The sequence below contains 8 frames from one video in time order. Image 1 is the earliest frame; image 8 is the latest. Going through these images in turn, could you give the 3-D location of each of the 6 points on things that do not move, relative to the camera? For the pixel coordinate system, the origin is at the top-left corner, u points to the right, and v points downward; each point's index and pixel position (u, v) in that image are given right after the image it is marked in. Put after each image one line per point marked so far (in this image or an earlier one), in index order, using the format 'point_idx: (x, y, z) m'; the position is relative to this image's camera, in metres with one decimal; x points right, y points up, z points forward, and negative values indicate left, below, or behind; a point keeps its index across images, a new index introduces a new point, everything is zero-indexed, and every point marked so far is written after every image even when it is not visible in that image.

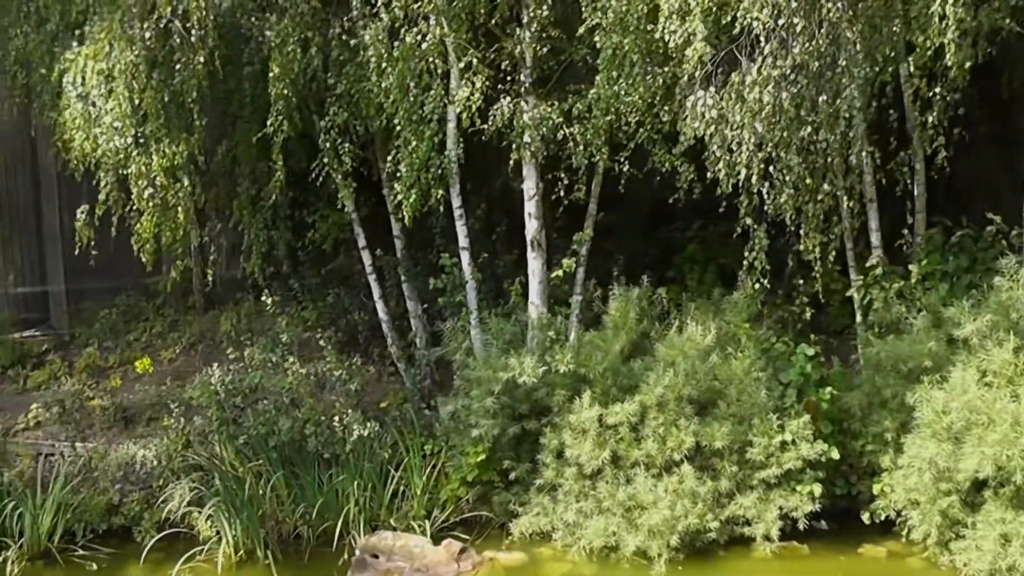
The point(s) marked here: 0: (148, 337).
0: (-2.0, -0.3, +6.4) m
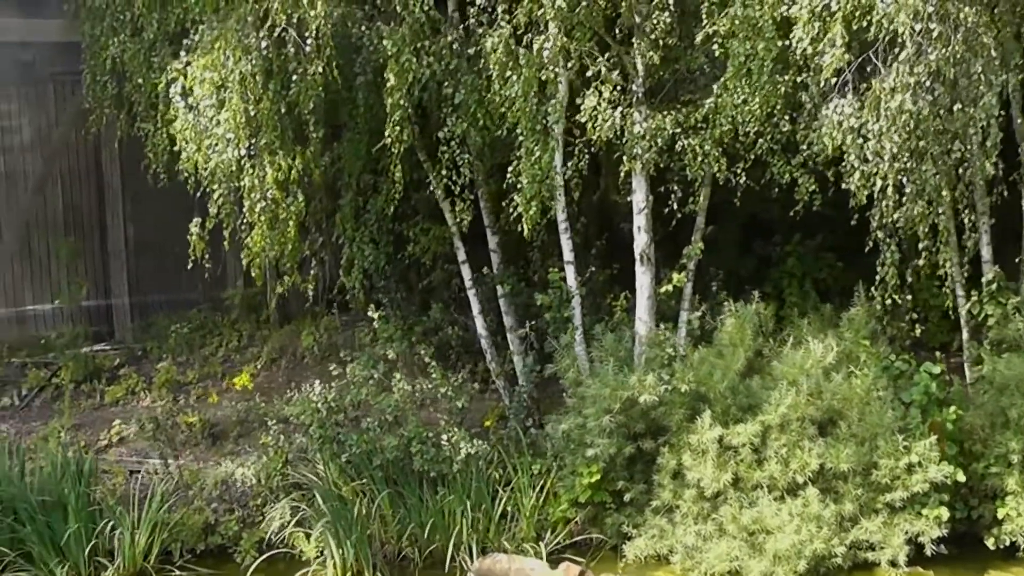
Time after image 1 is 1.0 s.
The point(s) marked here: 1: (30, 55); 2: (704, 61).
0: (-1.5, -0.3, +6.3) m
1: (-3.1, +1.5, +7.4) m
2: (+0.7, +0.9, +4.3) m
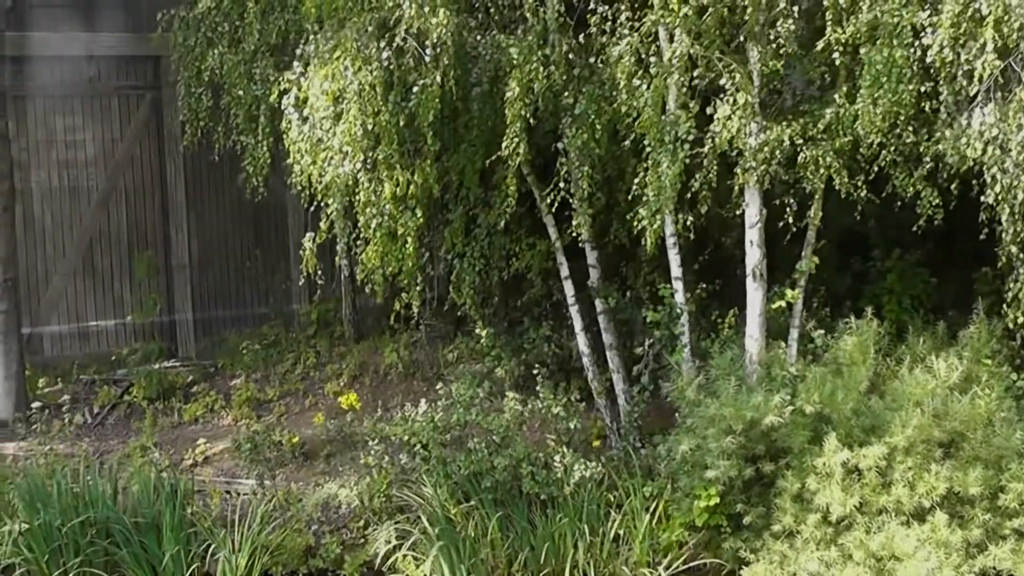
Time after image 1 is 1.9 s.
0: (-1.1, -0.4, +6.2) m
1: (-2.7, +1.4, +7.4) m
2: (+1.1, +0.8, +4.2) m
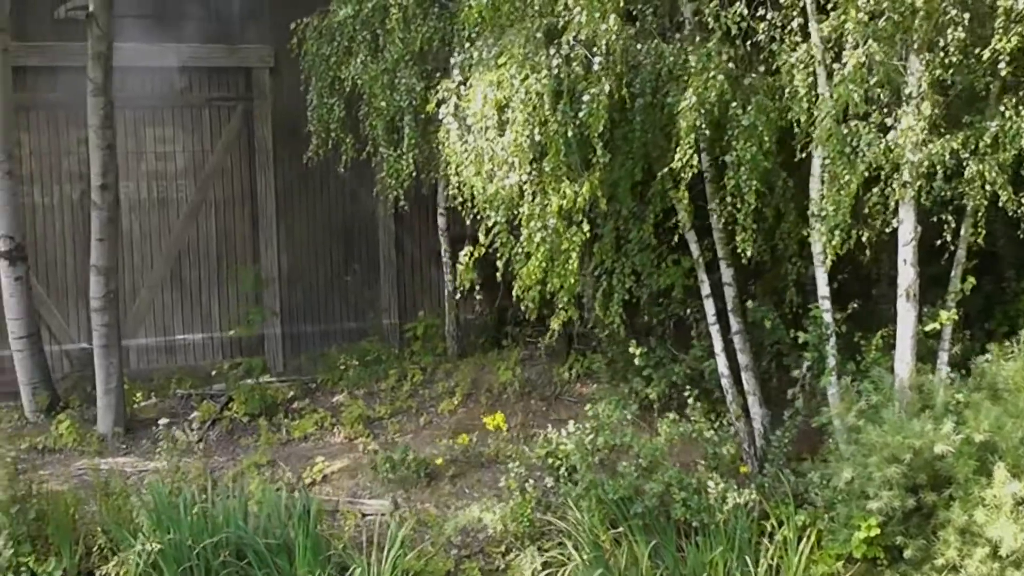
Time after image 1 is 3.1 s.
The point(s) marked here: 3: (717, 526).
0: (-0.5, -0.5, +6.0) m
1: (-2.1, +1.3, +7.3) m
2: (+1.7, +0.7, +4.0) m
3: (+0.7, -0.8, +4.0) m
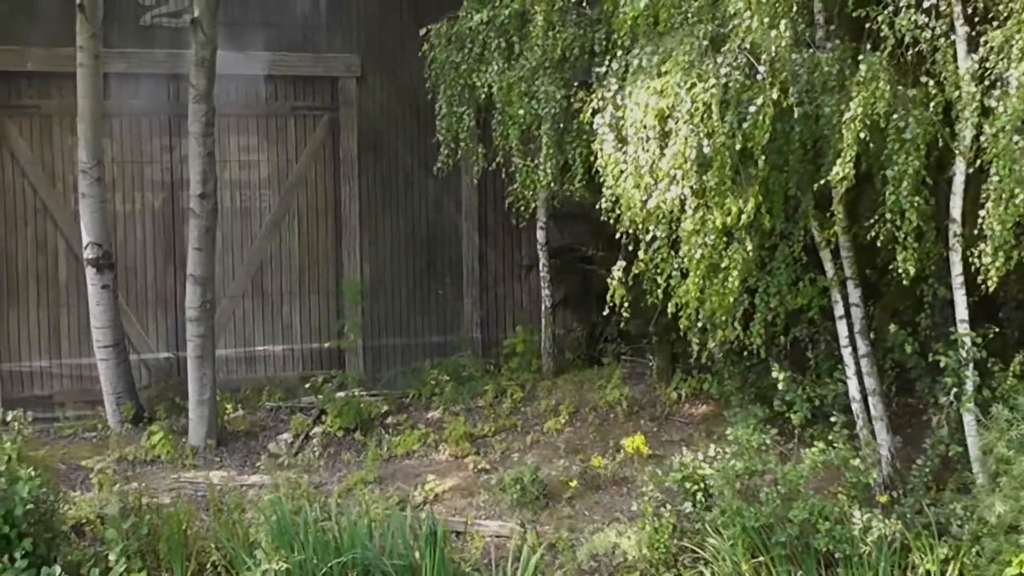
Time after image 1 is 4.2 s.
0: (0.0, -0.6, +5.9) m
1: (-1.5, +1.2, +7.2) m
2: (+2.2, +0.6, +3.9) m
3: (+1.2, -0.9, +3.9) m
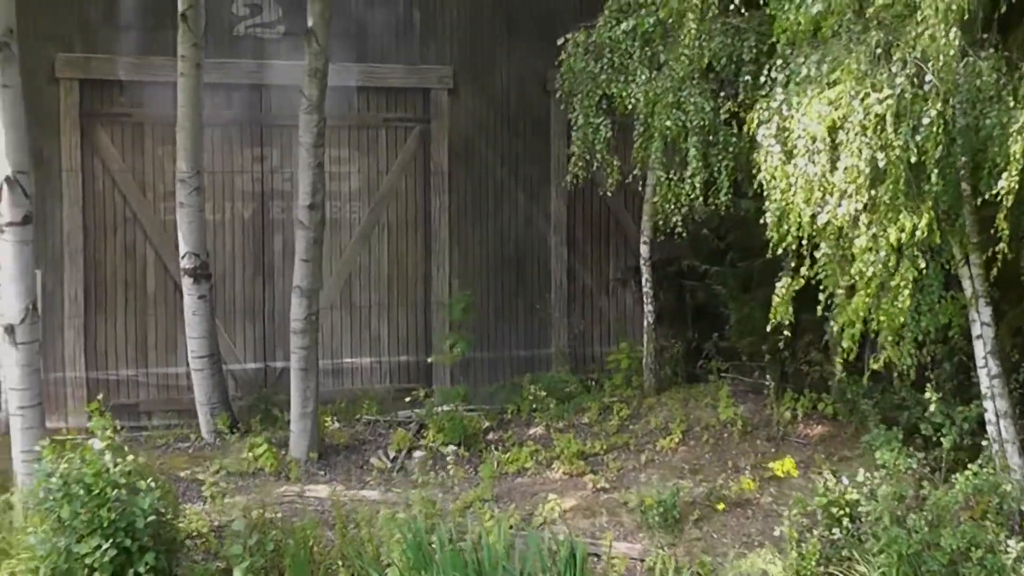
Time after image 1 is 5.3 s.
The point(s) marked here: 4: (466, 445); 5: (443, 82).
0: (+0.5, -0.7, +5.8) m
1: (-0.9, +1.2, +7.2) m
2: (+2.7, +0.5, +3.7) m
3: (+1.6, -1.0, +3.7) m
4: (-0.2, -0.8, +5.9) m
5: (-0.5, +1.3, +7.5) m
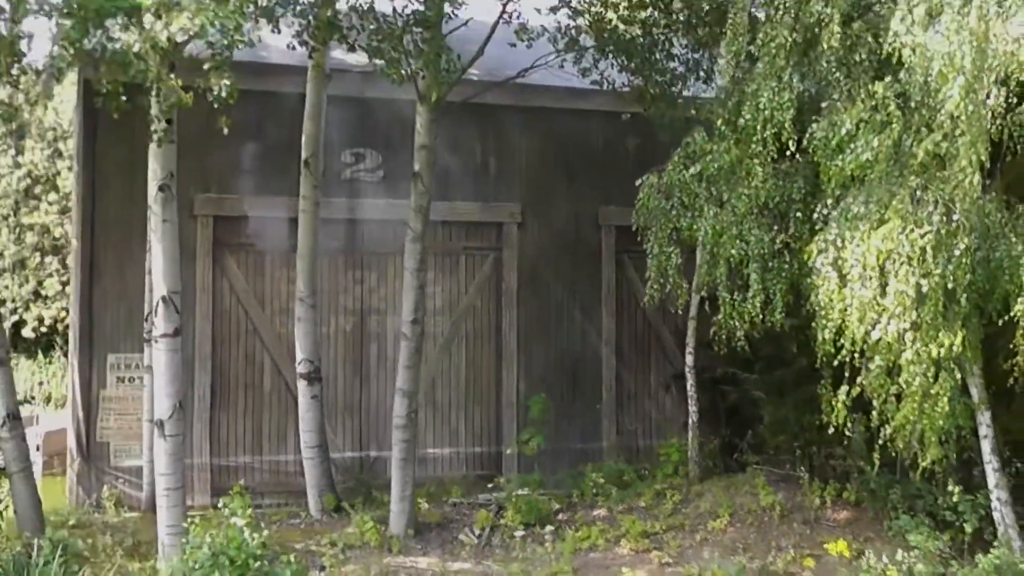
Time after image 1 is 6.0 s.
0: (+0.9, -1.3, +7.0) m
1: (-0.5, +0.4, +8.5) m
2: (+3.0, +0.1, +4.9) m
3: (+2.0, -1.5, +4.8) m
4: (+0.2, -1.4, +7.0) m
5: (0.0, +0.5, +8.9) m
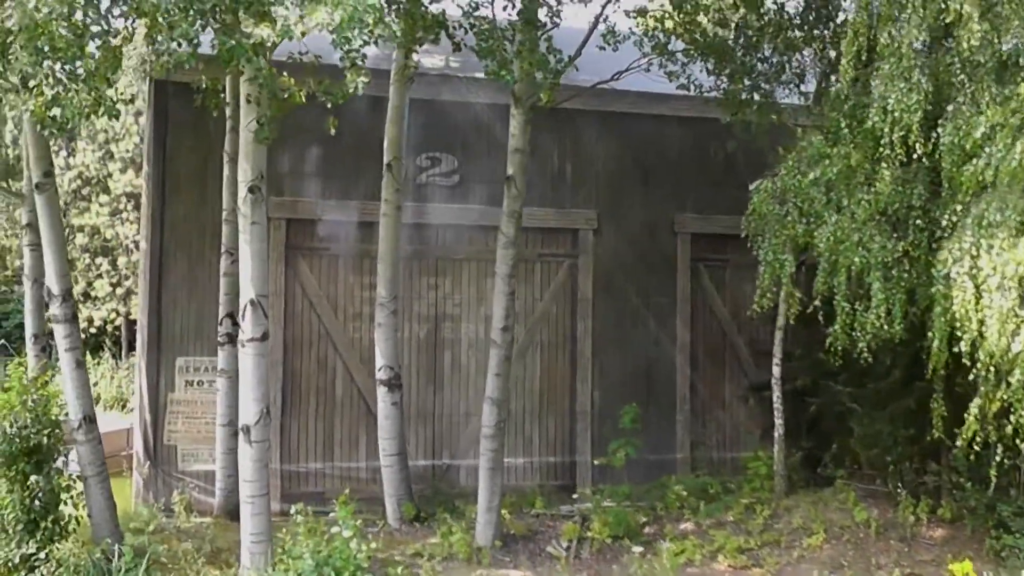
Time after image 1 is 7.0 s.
0: (+1.5, -1.3, +6.8) m
1: (+0.1, +0.4, +8.4) m
2: (+3.5, 0.0, +4.7) m
3: (+2.5, -1.5, +4.7) m
4: (+0.7, -1.5, +6.9) m
5: (+0.6, +0.5, +8.7) m
